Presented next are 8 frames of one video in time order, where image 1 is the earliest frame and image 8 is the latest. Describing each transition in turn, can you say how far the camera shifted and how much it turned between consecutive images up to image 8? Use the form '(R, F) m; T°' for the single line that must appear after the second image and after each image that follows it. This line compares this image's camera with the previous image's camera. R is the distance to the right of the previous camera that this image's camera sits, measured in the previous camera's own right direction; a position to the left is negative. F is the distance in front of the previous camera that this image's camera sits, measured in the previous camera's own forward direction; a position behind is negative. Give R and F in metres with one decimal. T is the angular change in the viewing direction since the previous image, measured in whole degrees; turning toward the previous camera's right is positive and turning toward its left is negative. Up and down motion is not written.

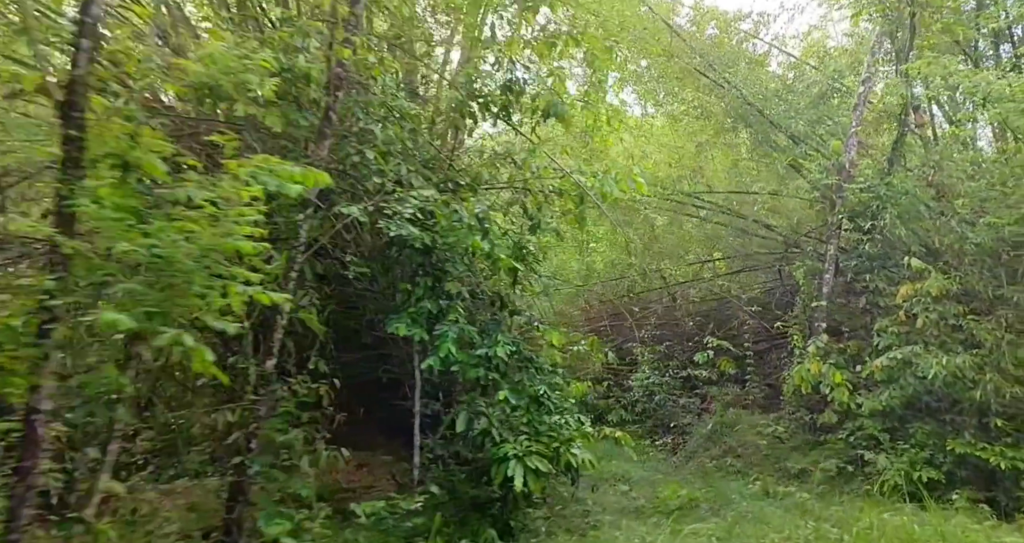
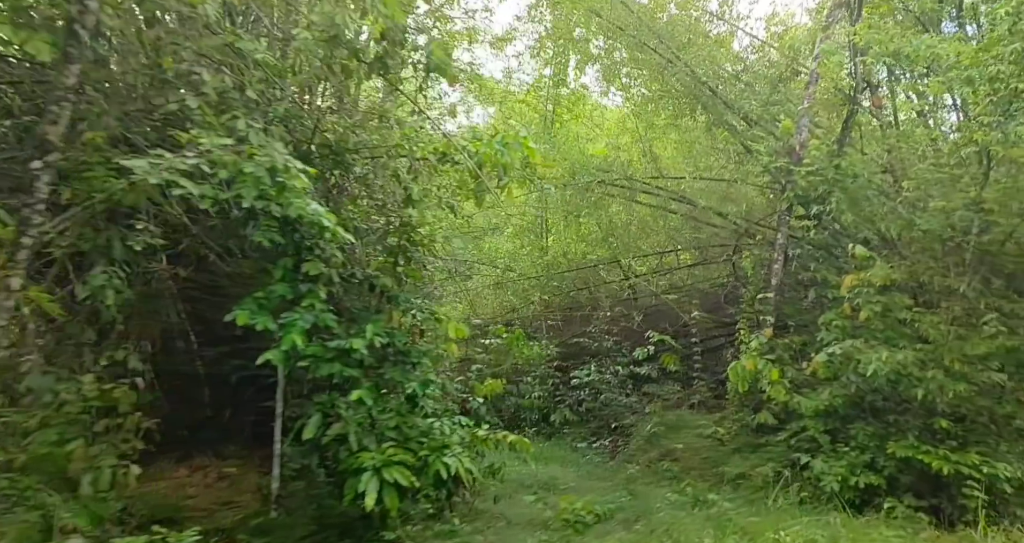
(+0.5, +0.6) m; +2°
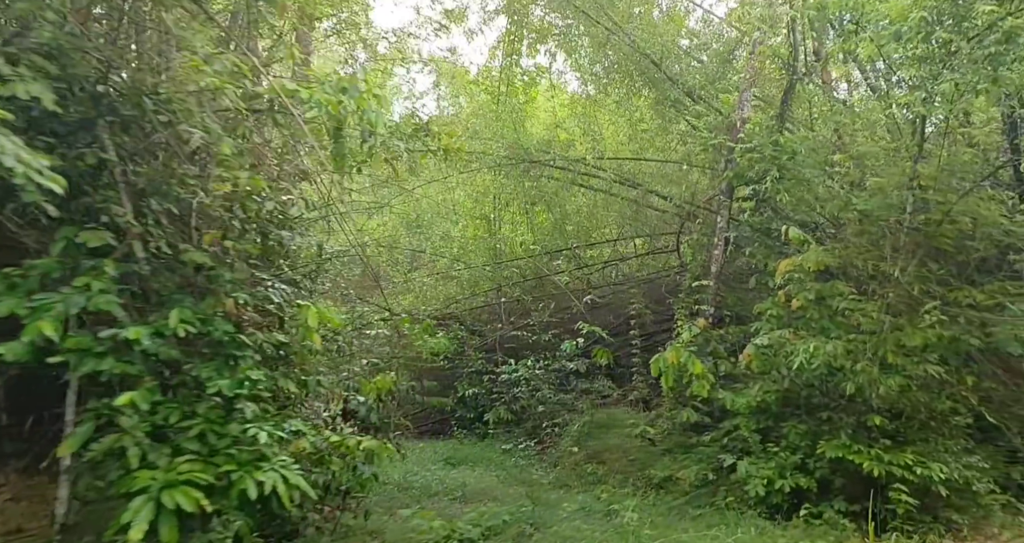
(+0.6, +0.7) m; +2°
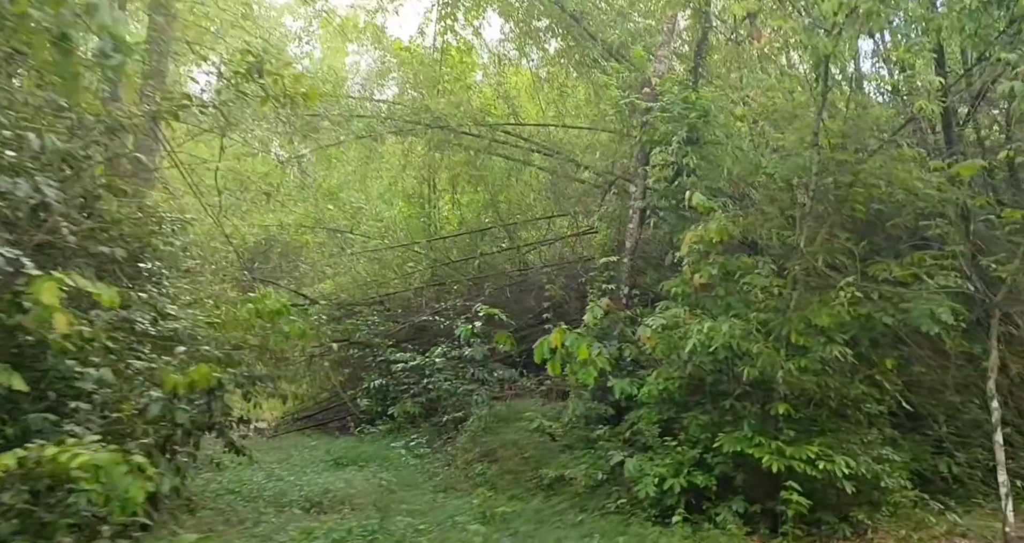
(+0.8, +0.8) m; +3°
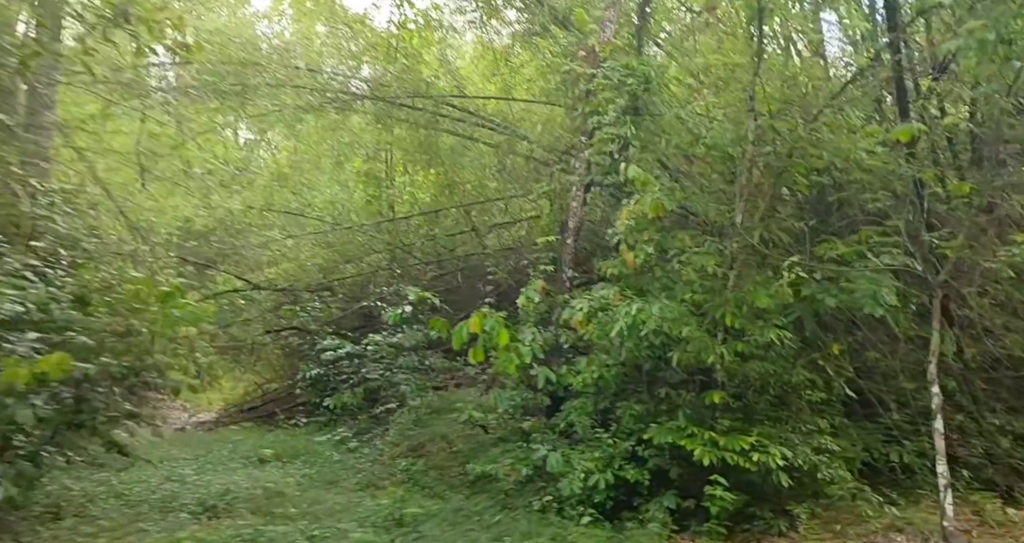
(+0.5, +0.5) m; +2°
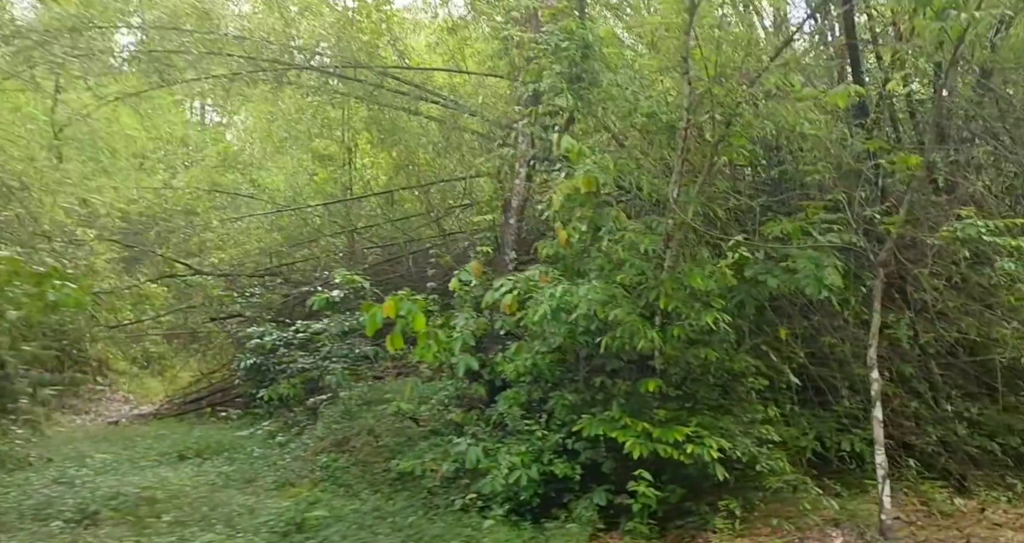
(+0.4, +0.4) m; +2°
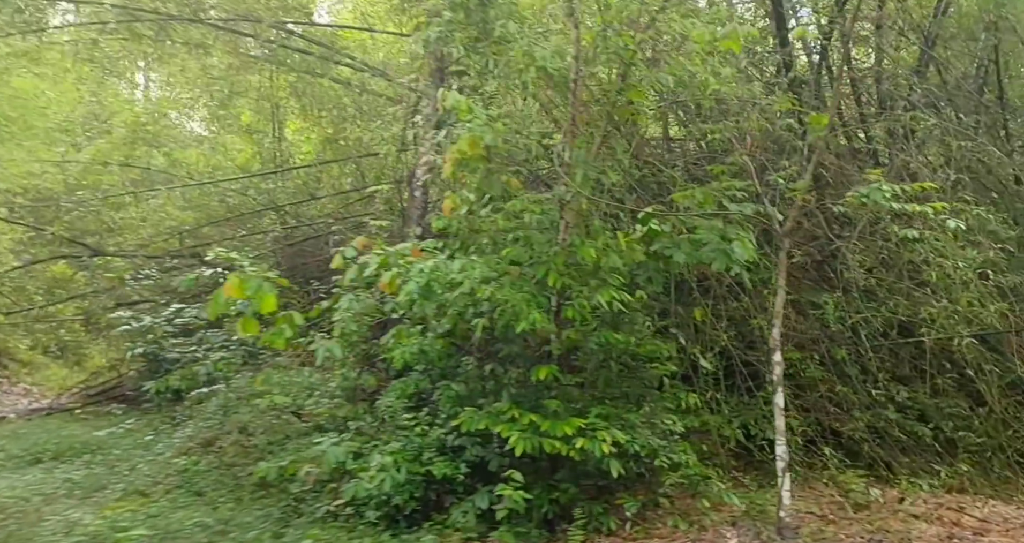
(+0.5, +0.6) m; +3°
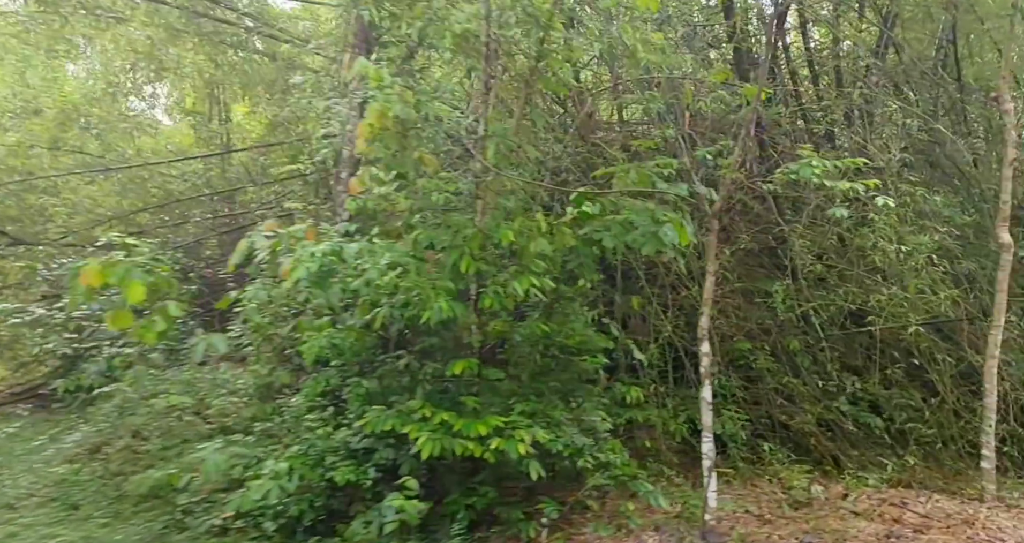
(+0.3, +0.4) m; +2°
